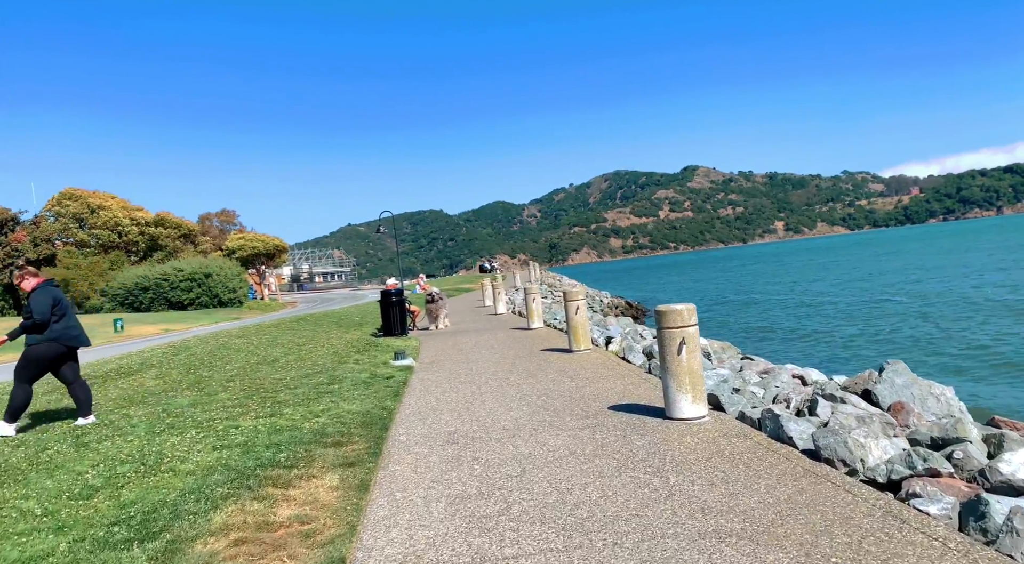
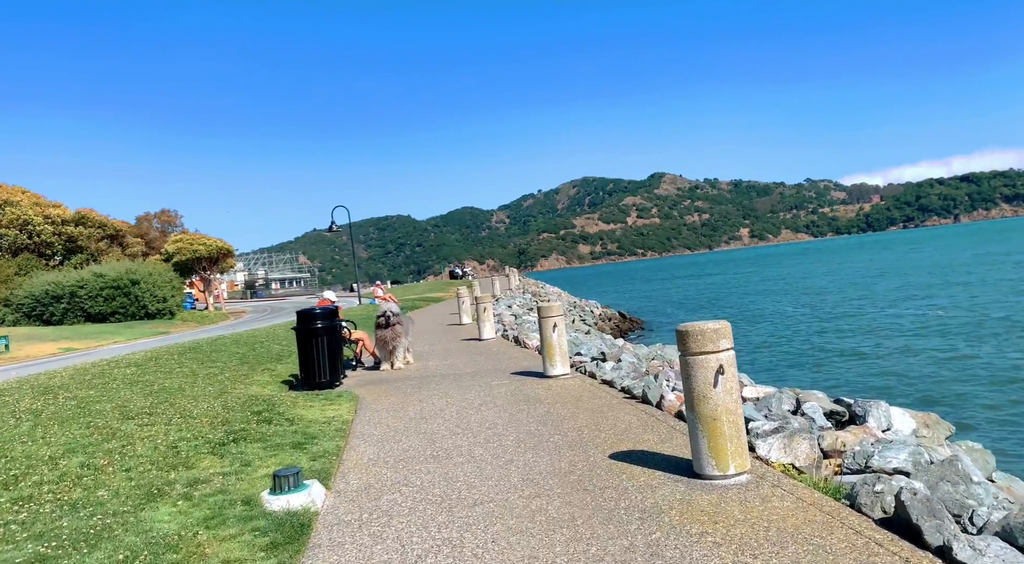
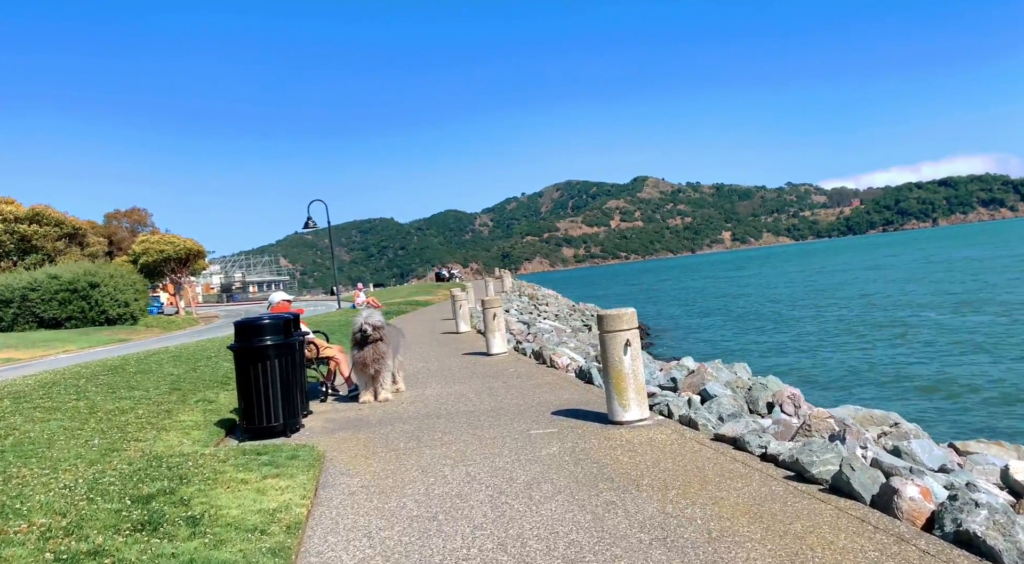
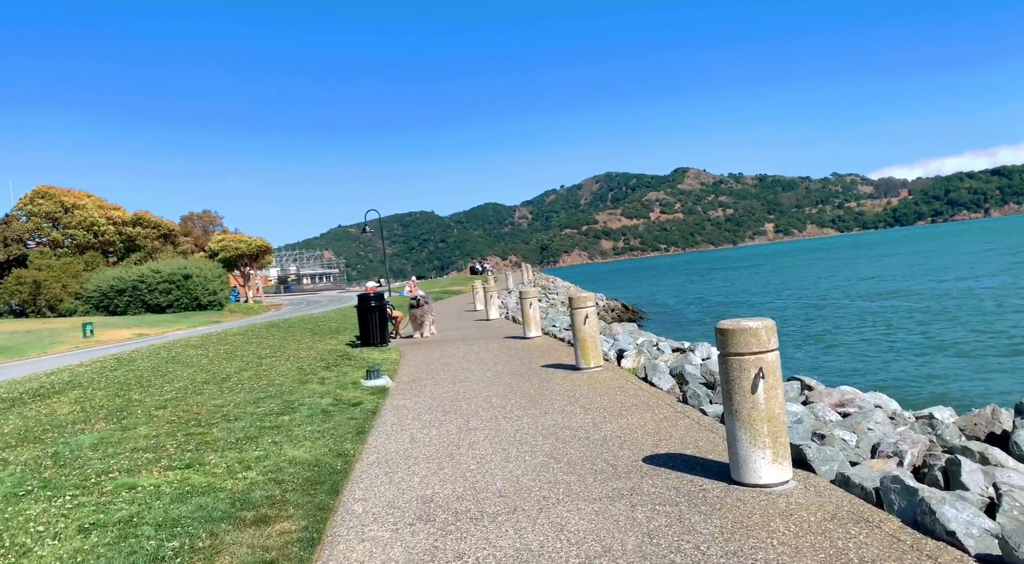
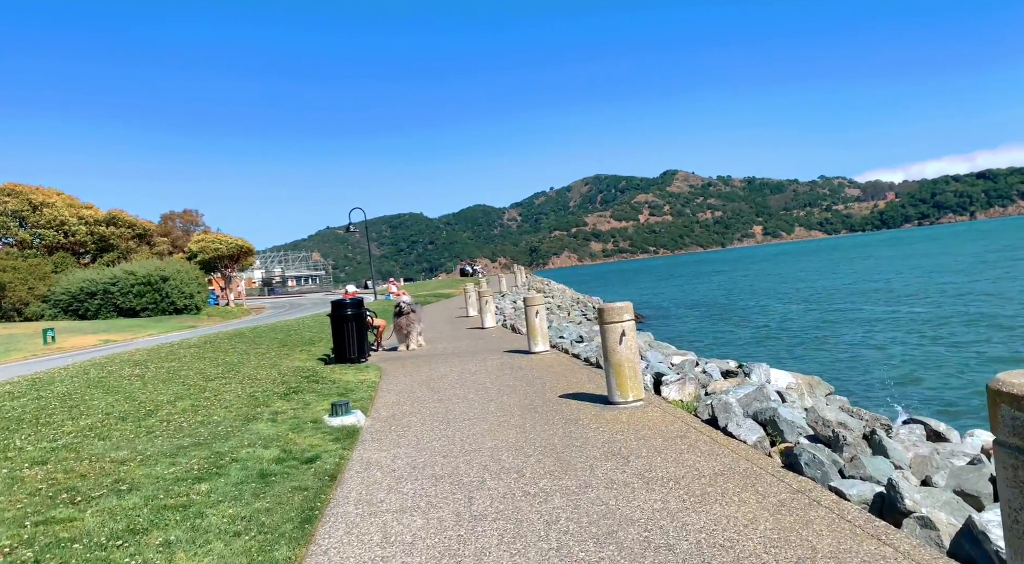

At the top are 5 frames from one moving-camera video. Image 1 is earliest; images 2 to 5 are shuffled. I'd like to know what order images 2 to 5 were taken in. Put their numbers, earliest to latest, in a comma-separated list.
4, 5, 2, 3
